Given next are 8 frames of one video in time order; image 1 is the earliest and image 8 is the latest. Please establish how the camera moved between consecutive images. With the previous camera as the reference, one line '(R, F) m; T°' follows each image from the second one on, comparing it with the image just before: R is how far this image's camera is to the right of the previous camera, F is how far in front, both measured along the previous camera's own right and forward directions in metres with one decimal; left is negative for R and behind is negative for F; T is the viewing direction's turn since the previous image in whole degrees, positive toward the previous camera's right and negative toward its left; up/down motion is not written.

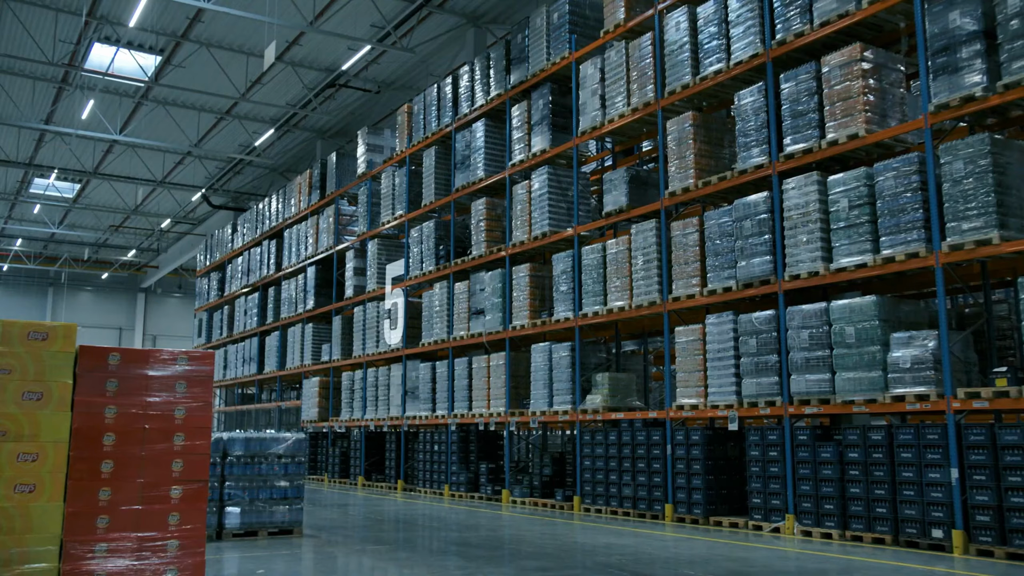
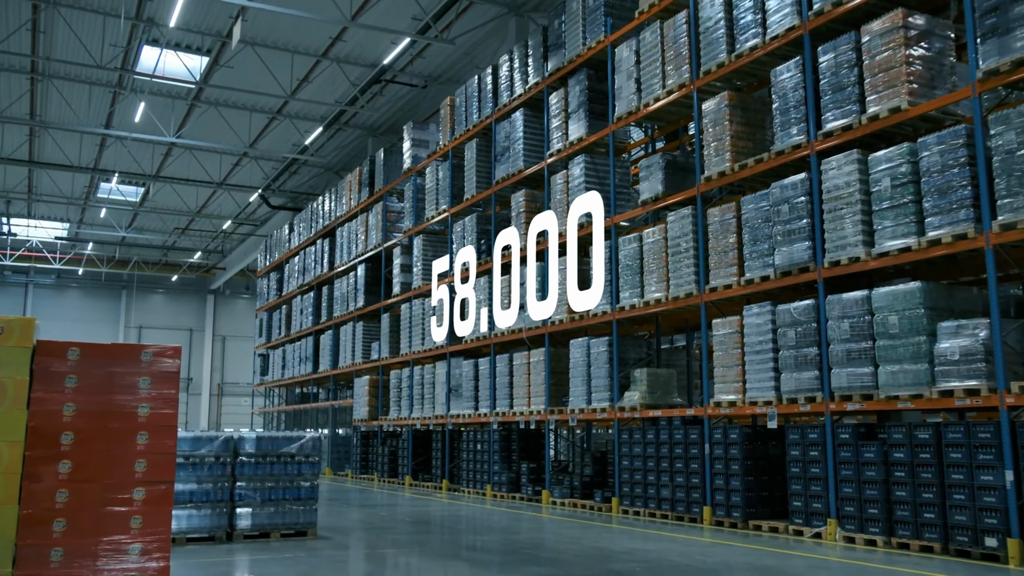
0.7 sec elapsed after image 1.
(+0.6, +0.5) m; -5°
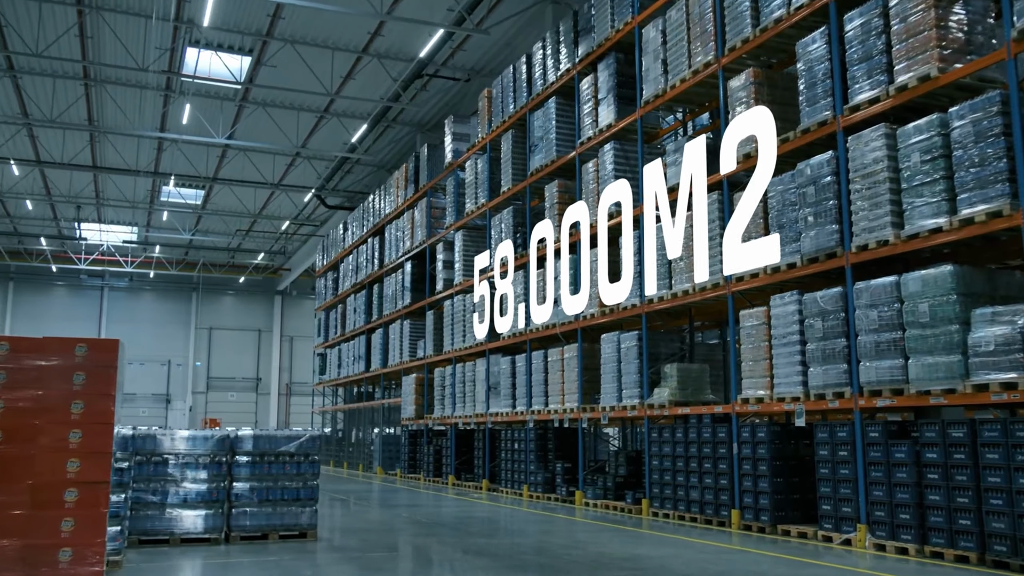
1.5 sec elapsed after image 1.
(+0.7, +0.5) m; -5°
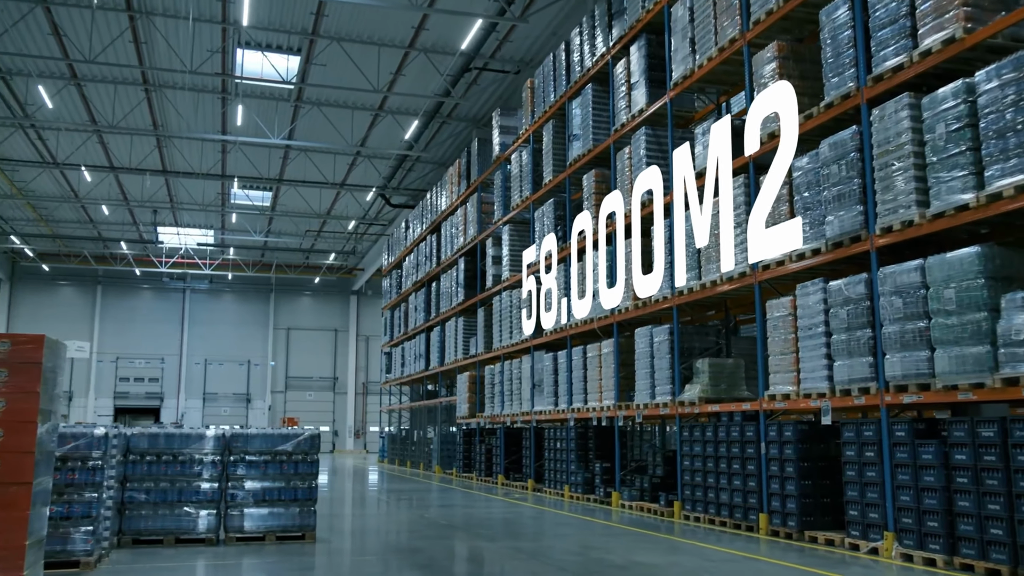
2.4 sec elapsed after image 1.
(+0.8, +0.5) m; -5°
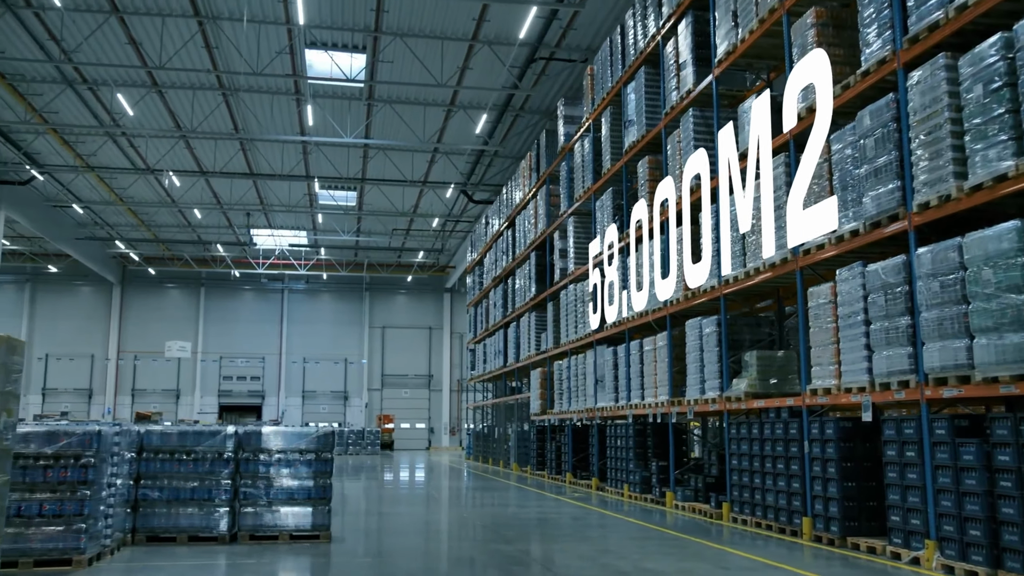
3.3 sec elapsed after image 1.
(+0.9, +0.5) m; -7°
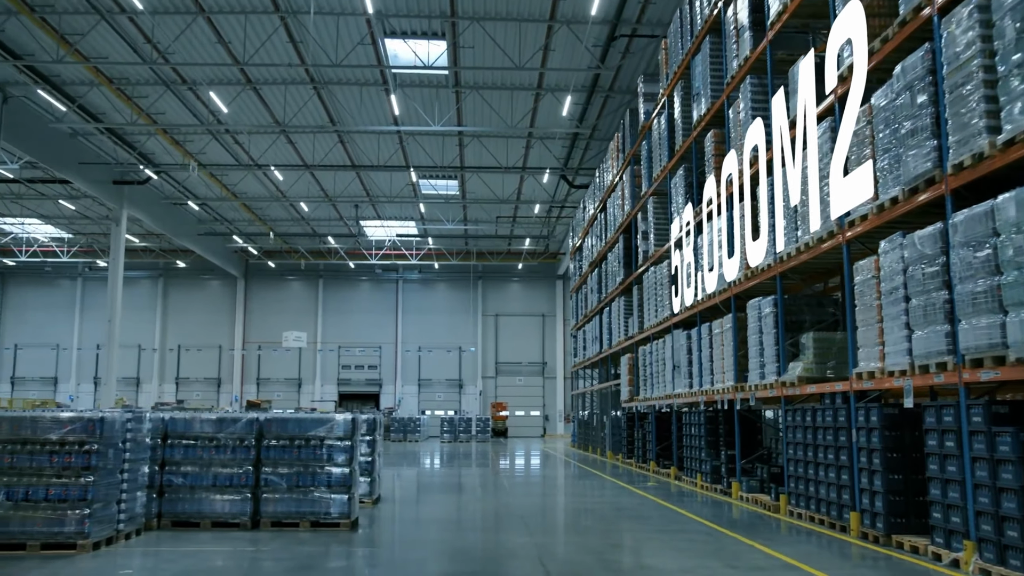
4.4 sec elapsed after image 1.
(+1.0, +0.4) m; -8°
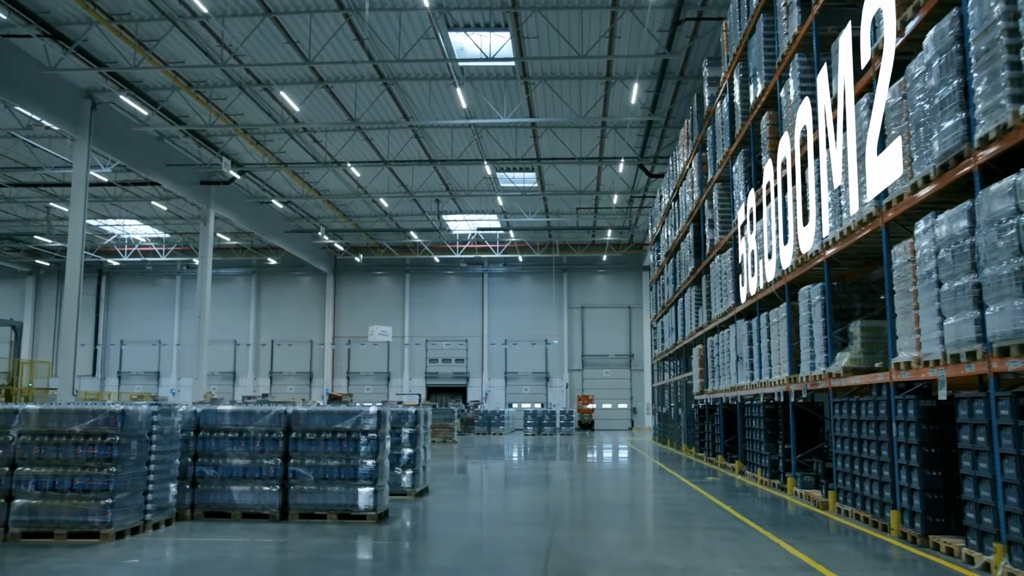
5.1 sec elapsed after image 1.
(+0.7, +0.2) m; -6°
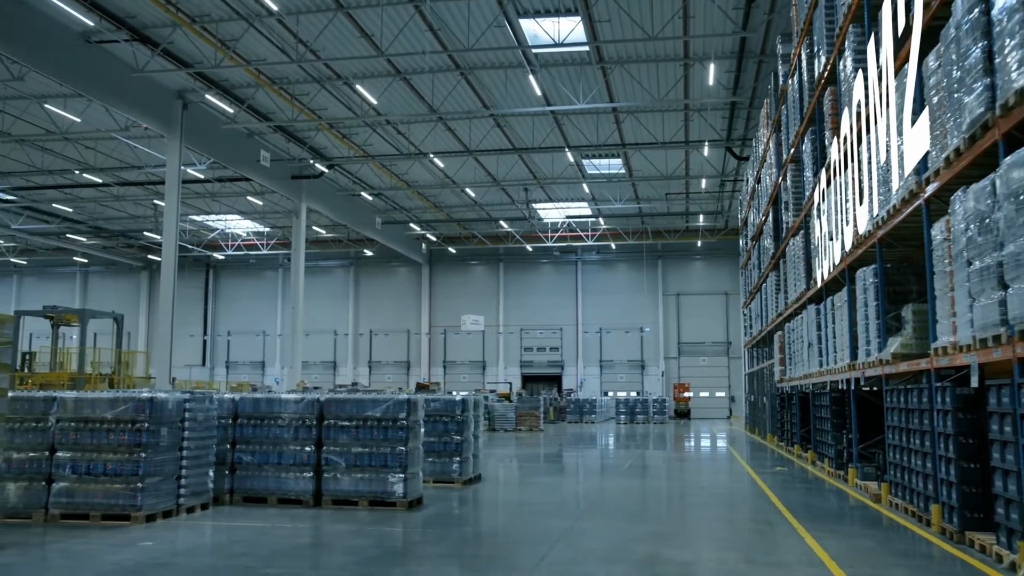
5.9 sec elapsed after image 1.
(+0.7, +0.1) m; -6°
